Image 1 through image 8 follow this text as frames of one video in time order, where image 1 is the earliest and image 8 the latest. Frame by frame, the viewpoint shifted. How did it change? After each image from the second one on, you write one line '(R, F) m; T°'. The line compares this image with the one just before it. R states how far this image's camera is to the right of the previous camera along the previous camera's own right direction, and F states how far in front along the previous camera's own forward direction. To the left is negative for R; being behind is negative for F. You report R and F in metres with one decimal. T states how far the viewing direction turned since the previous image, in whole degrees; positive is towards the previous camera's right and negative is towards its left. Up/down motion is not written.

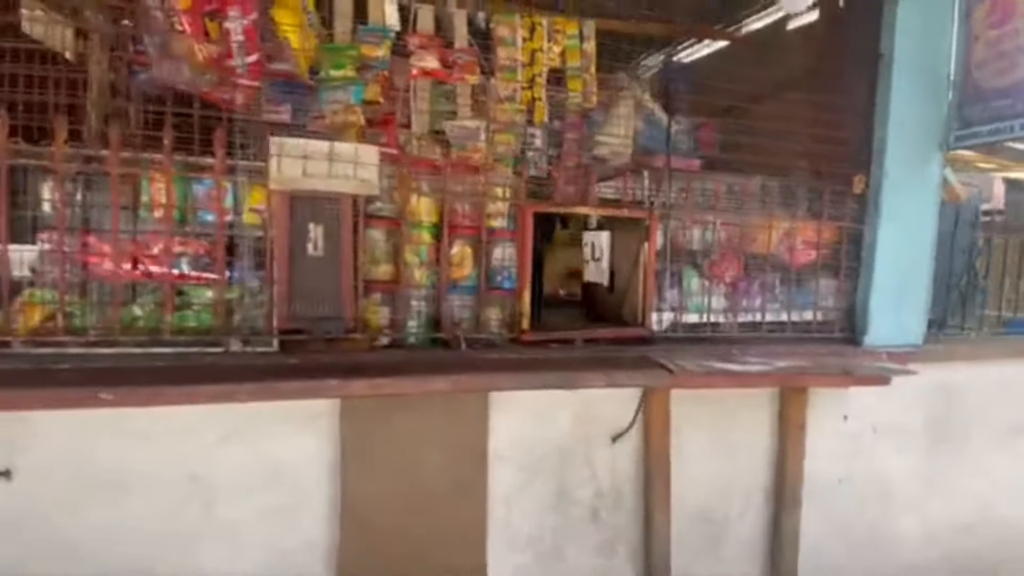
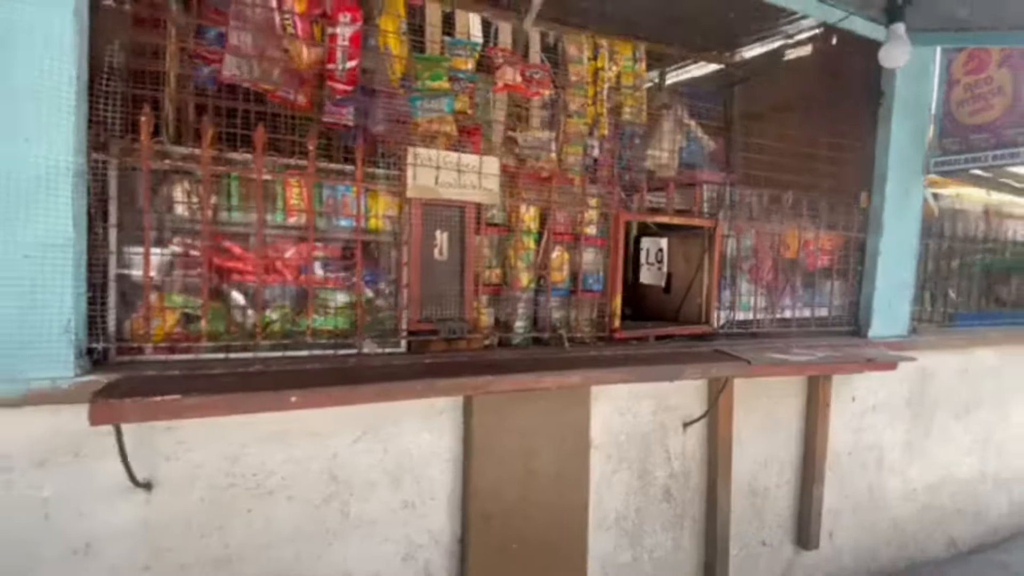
(-1.0, -0.1) m; +8°
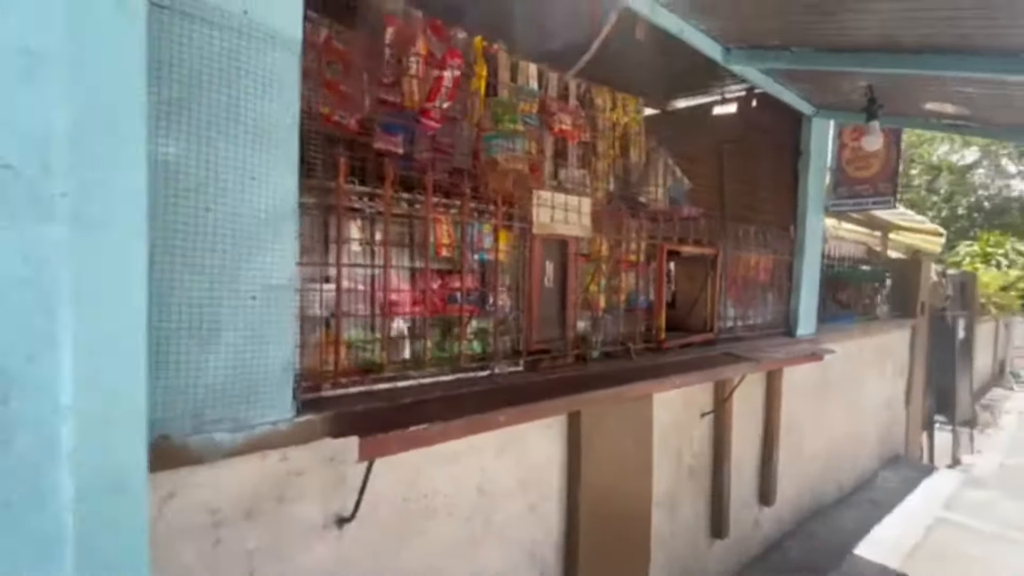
(-1.4, -0.2) m; +16°
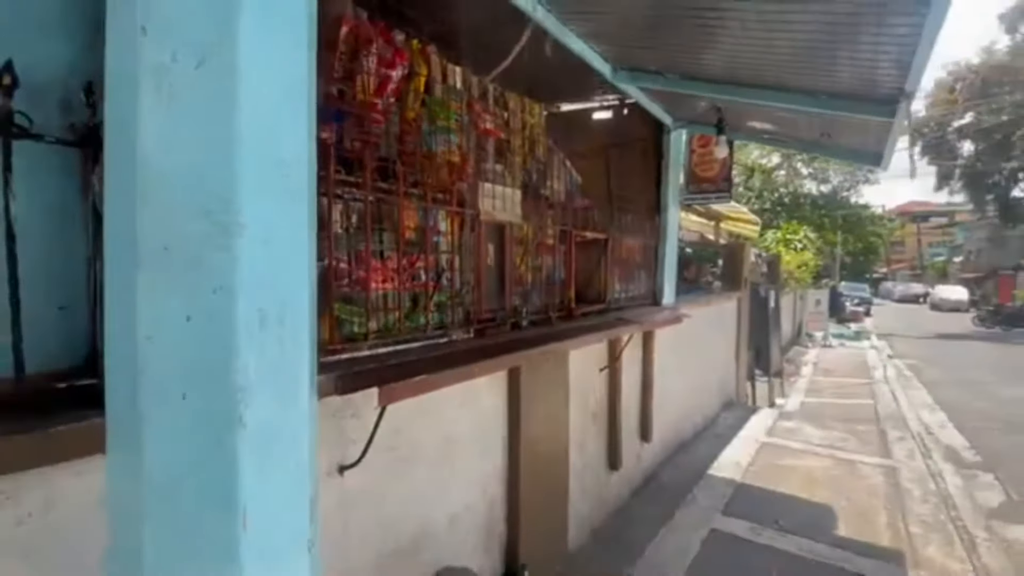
(-0.5, -0.4) m; +15°
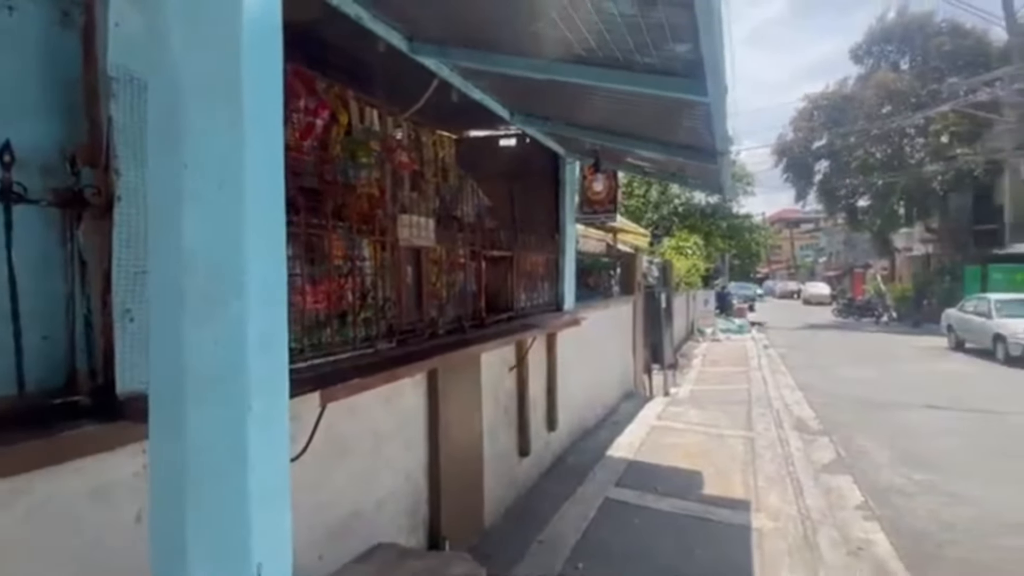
(0.0, -0.7) m; +10°
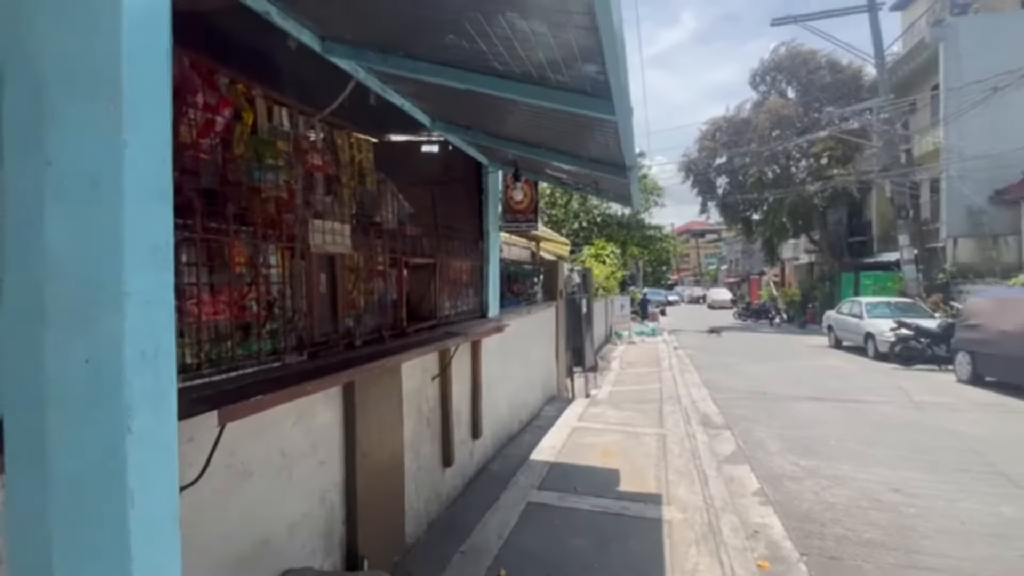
(0.0, 0.0) m; +9°
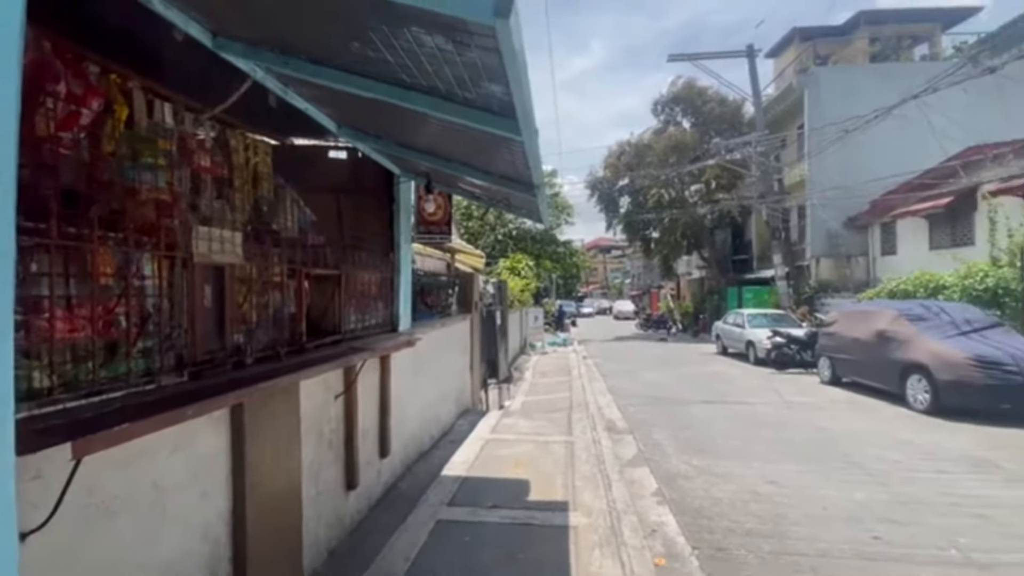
(0.0, 0.0) m; +10°
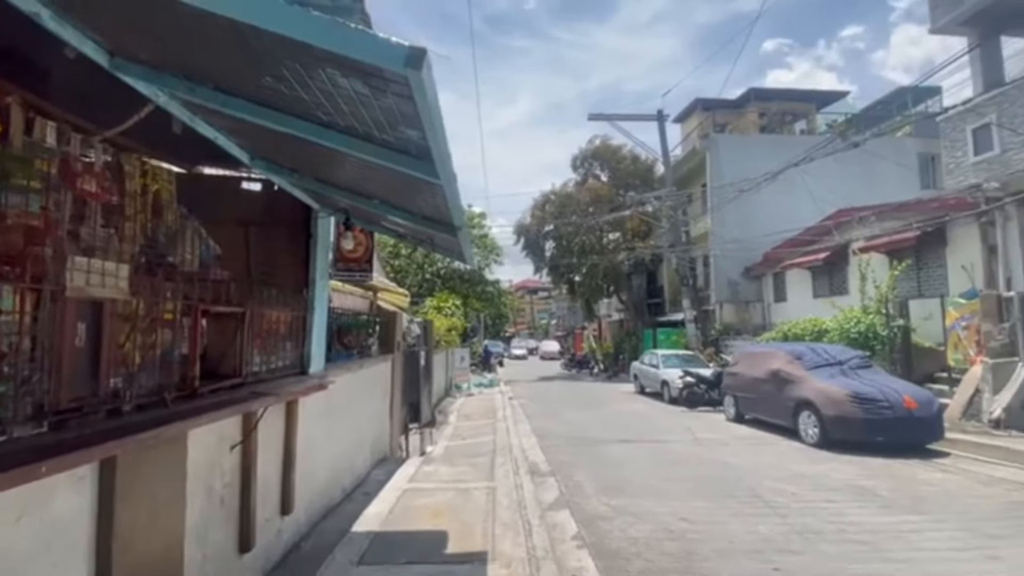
(+0.1, 0.0) m; +9°
